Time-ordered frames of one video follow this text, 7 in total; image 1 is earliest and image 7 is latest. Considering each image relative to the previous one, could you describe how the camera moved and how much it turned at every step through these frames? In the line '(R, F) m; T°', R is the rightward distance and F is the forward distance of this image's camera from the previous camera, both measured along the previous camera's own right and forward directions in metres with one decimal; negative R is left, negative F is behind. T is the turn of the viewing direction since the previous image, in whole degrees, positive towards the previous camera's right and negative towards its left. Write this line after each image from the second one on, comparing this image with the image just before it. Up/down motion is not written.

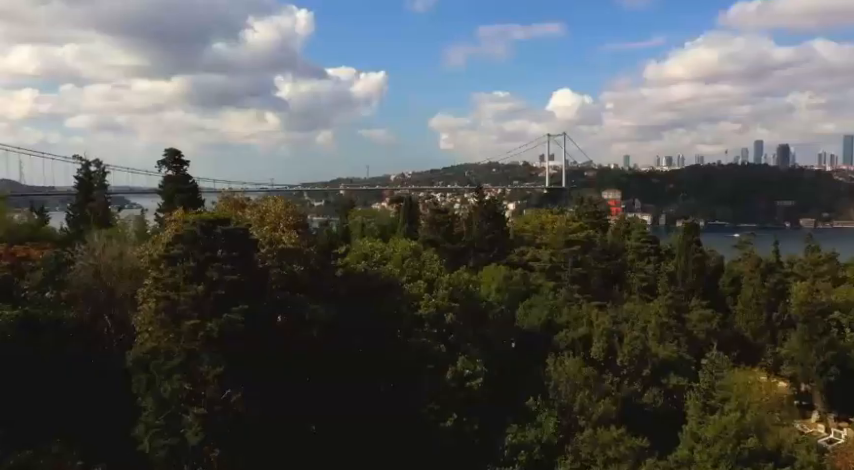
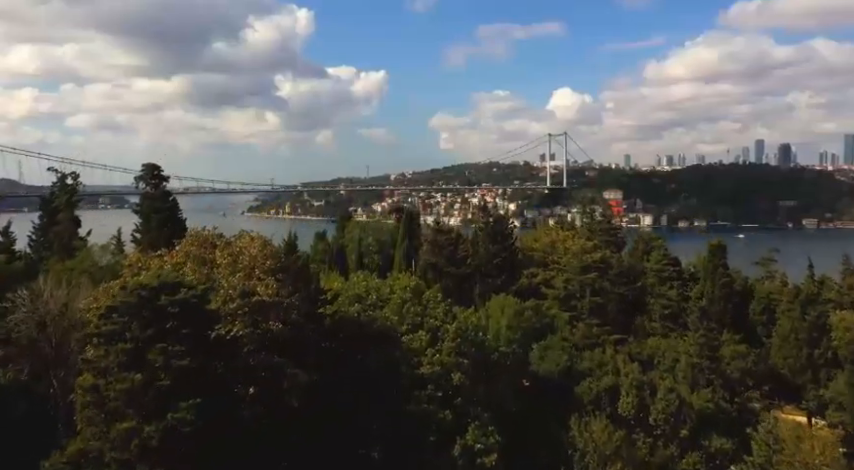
(0.0, +1.3) m; 0°
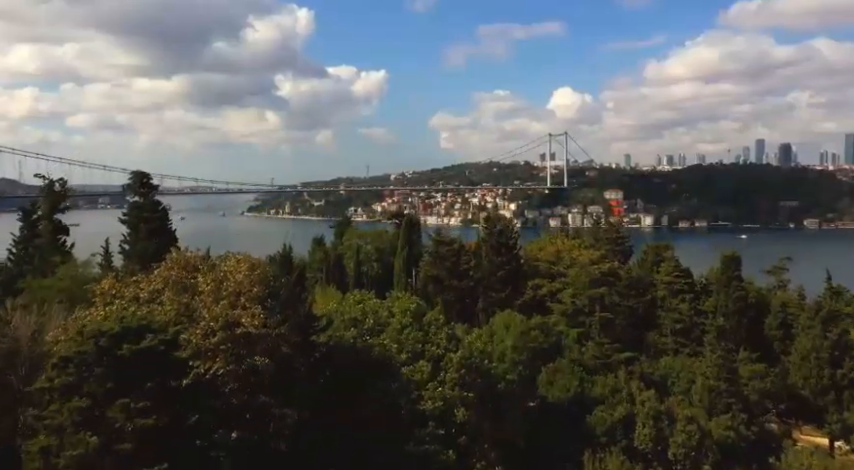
(0.0, +0.6) m; 0°
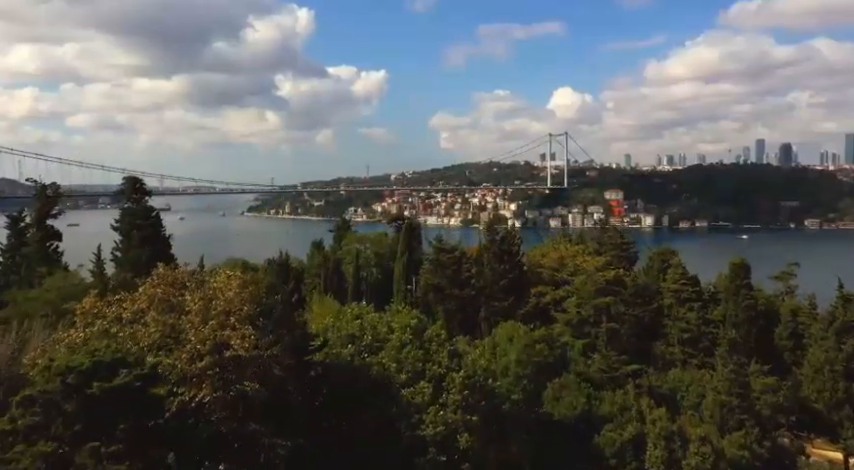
(0.0, +0.4) m; 0°
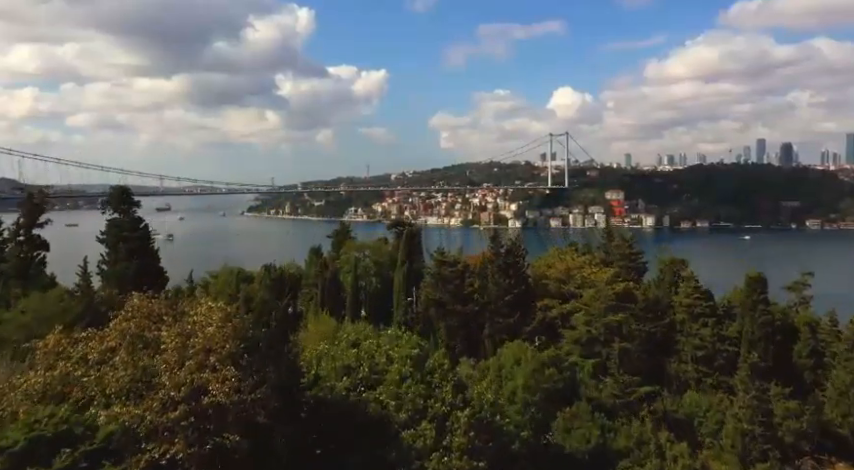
(0.0, +0.6) m; 0°
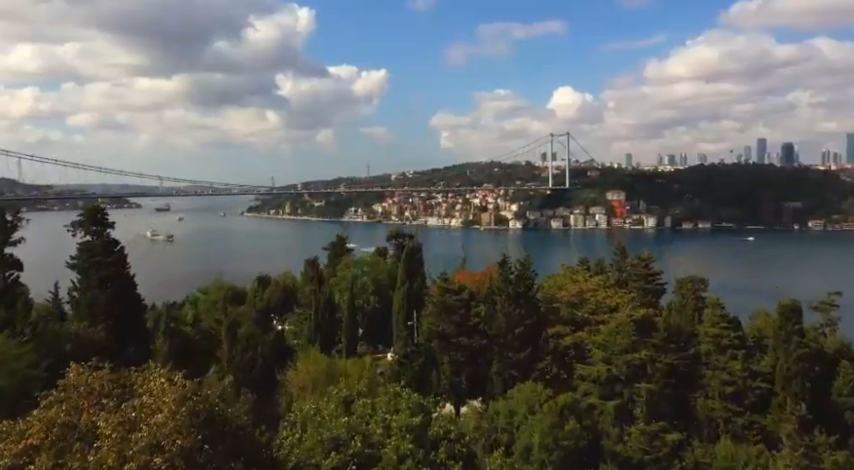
(0.0, +1.1) m; 0°
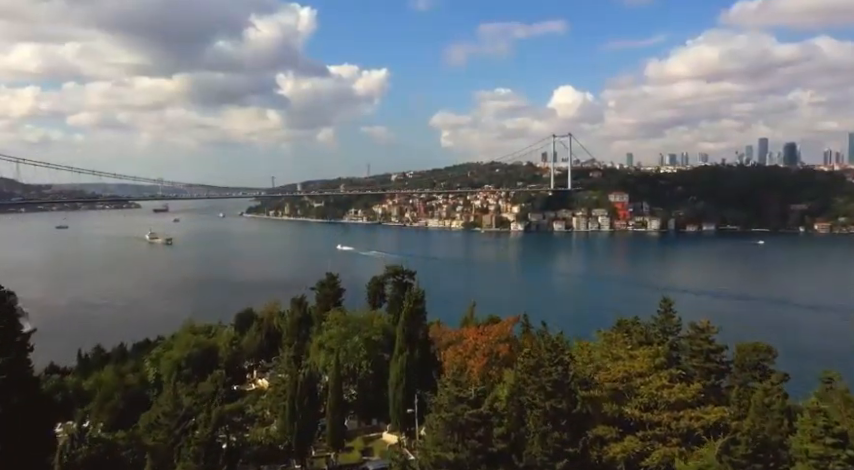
(-0.1, +2.9) m; 0°
